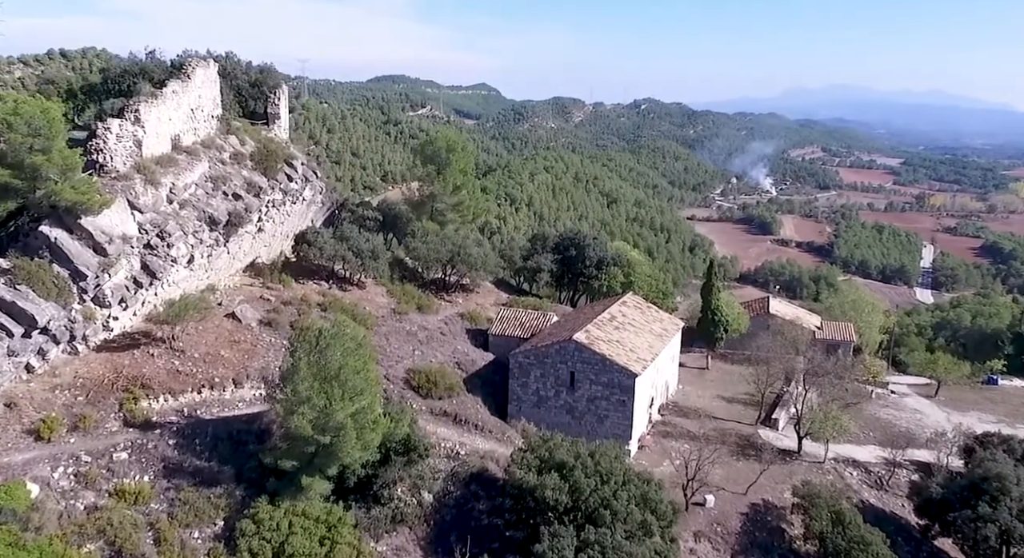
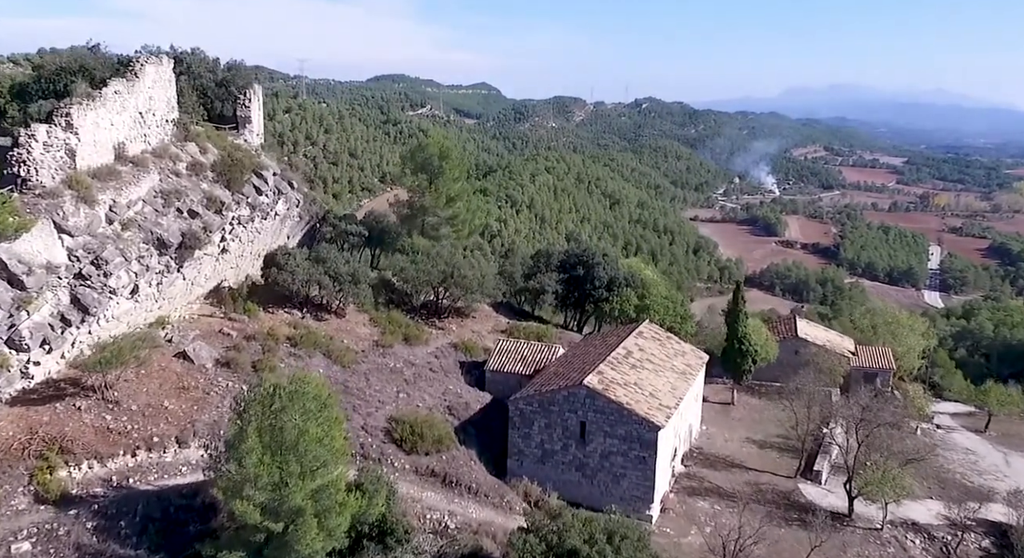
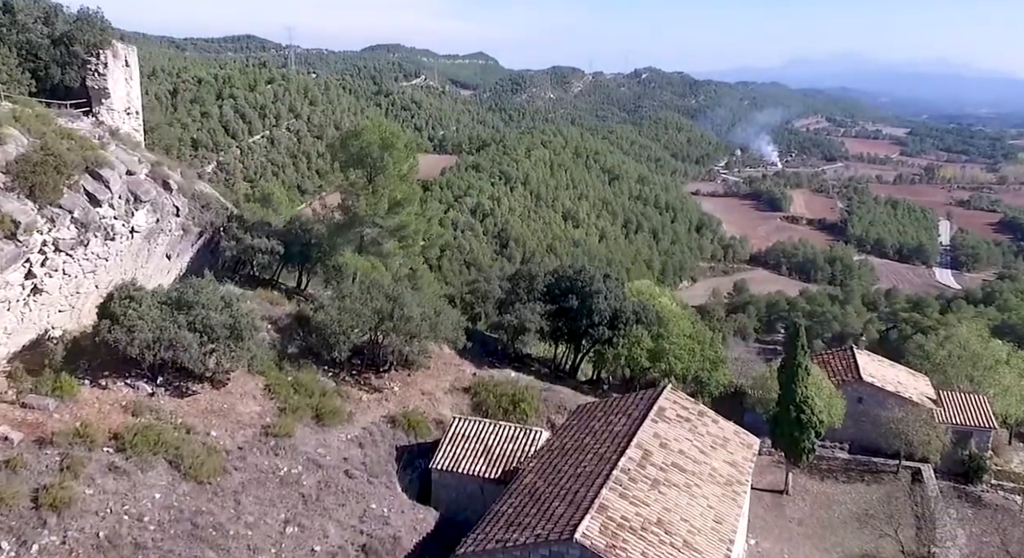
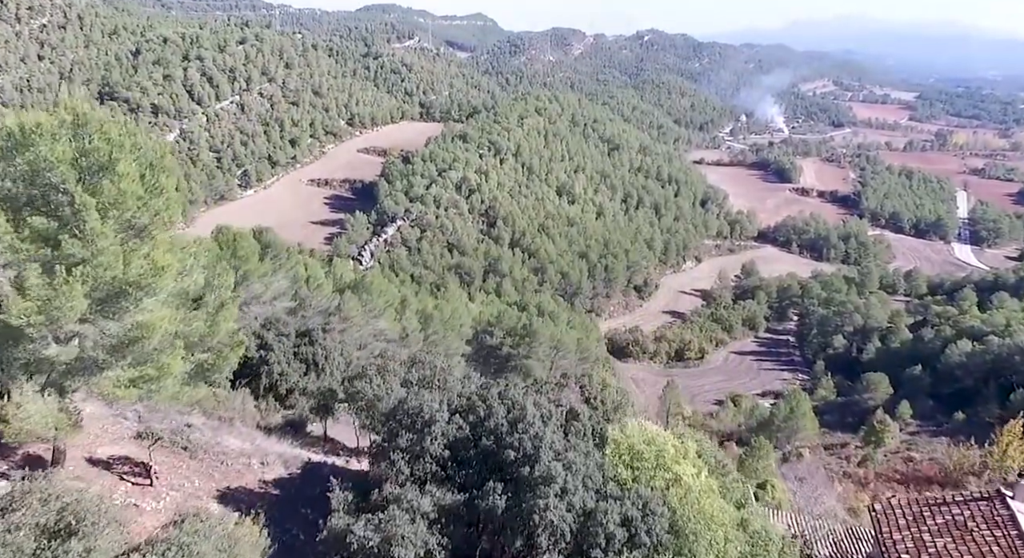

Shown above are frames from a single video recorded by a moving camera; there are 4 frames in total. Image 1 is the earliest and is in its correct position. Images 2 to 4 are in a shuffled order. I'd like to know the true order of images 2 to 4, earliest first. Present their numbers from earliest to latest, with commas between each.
2, 3, 4
